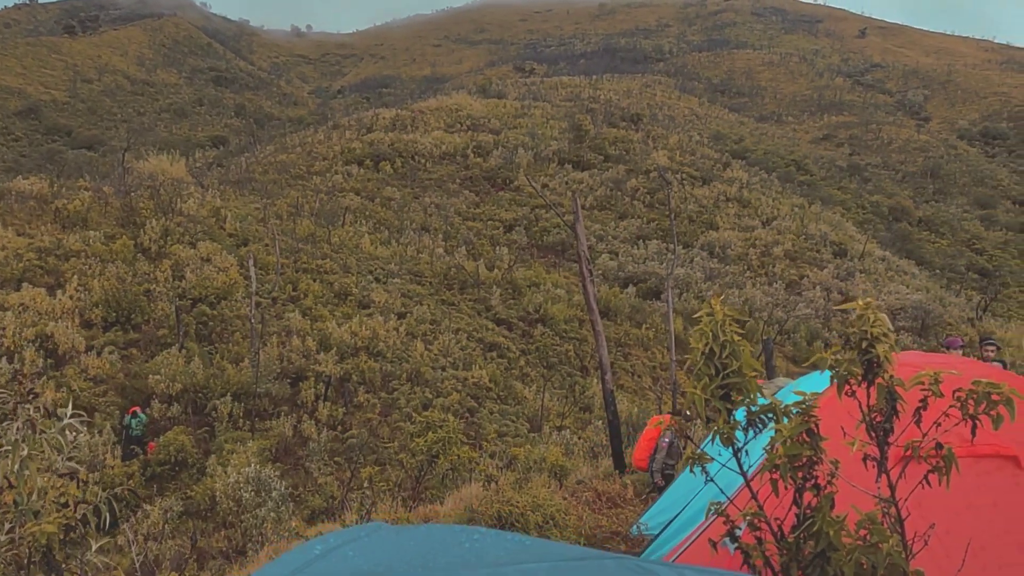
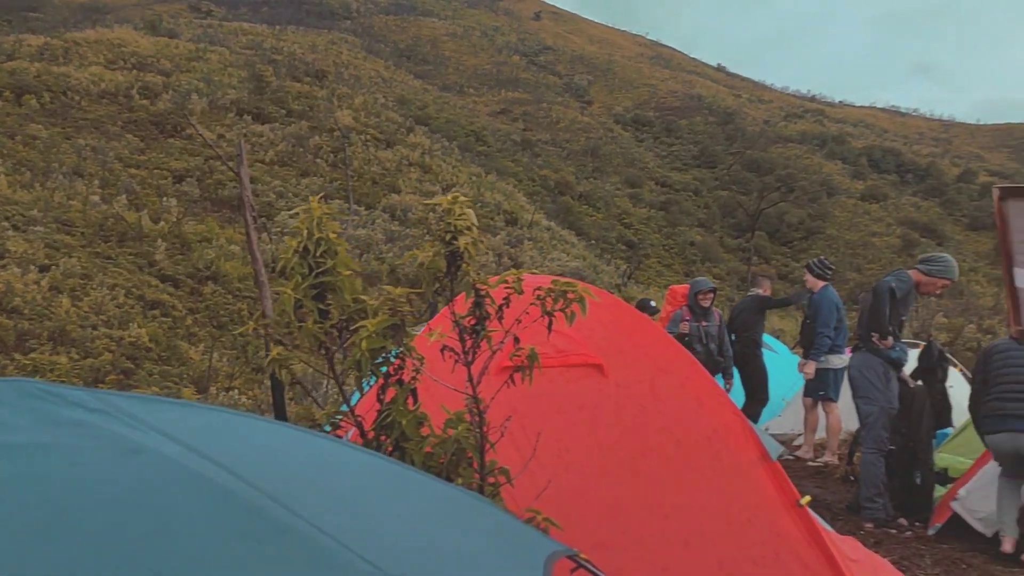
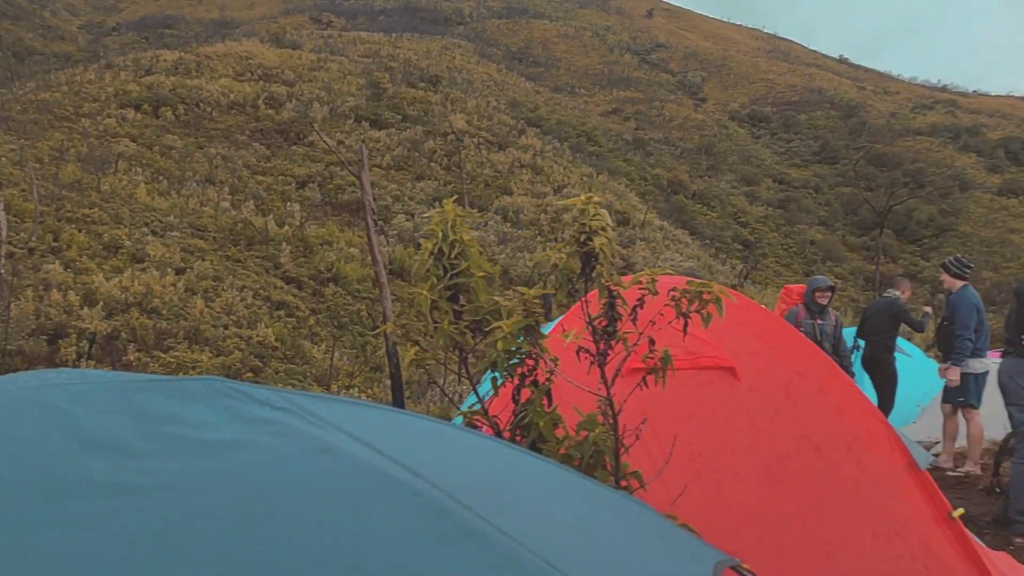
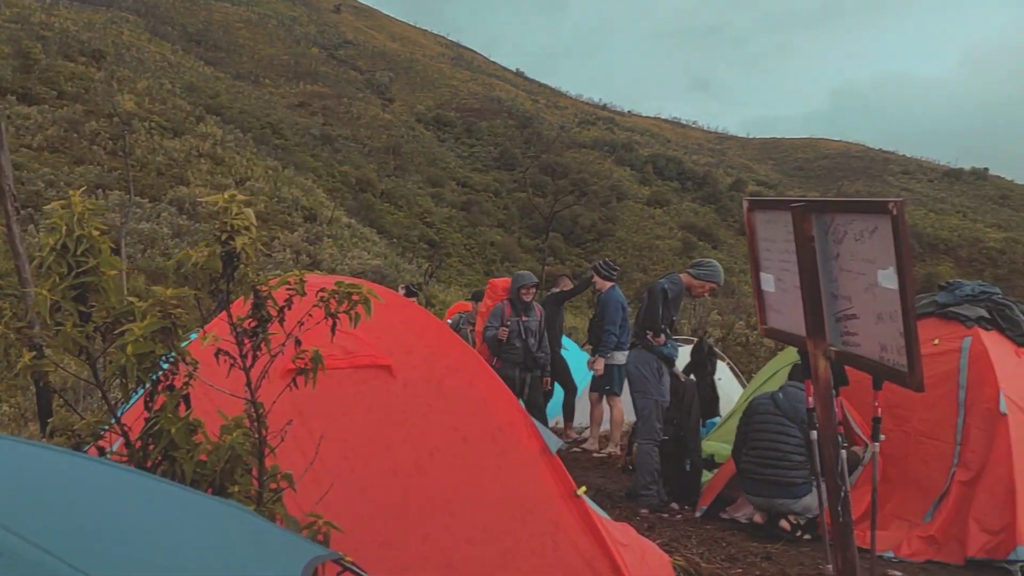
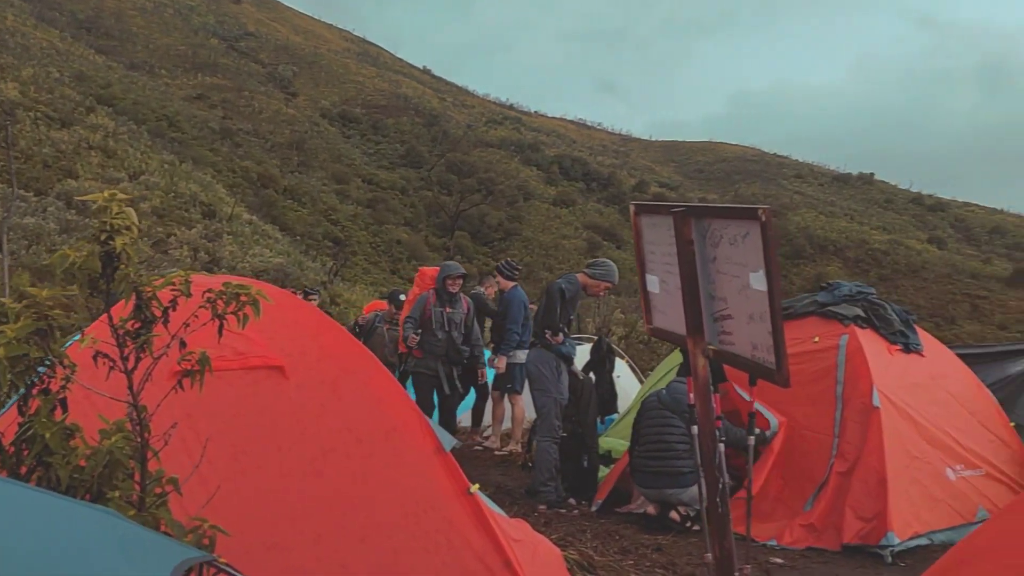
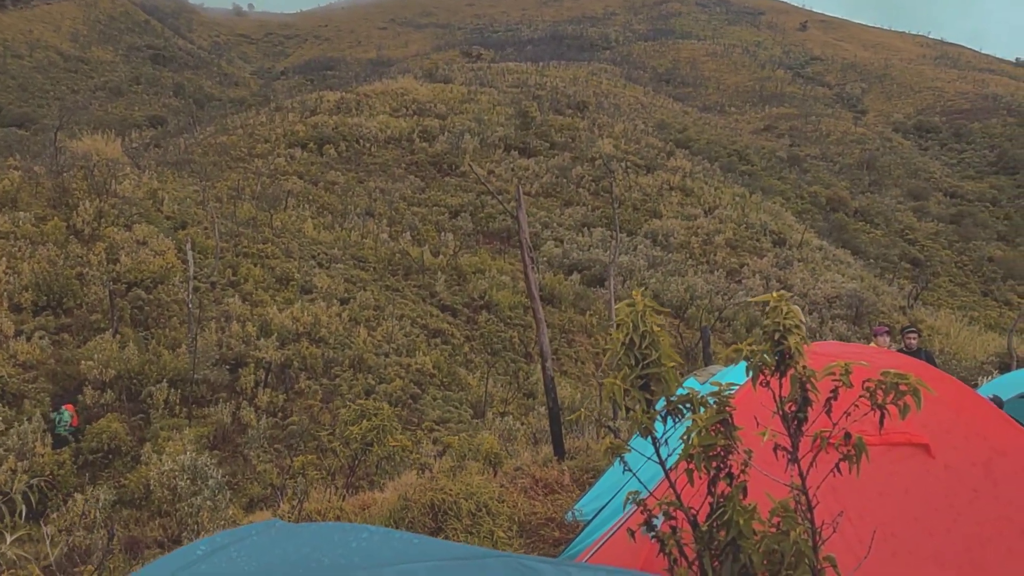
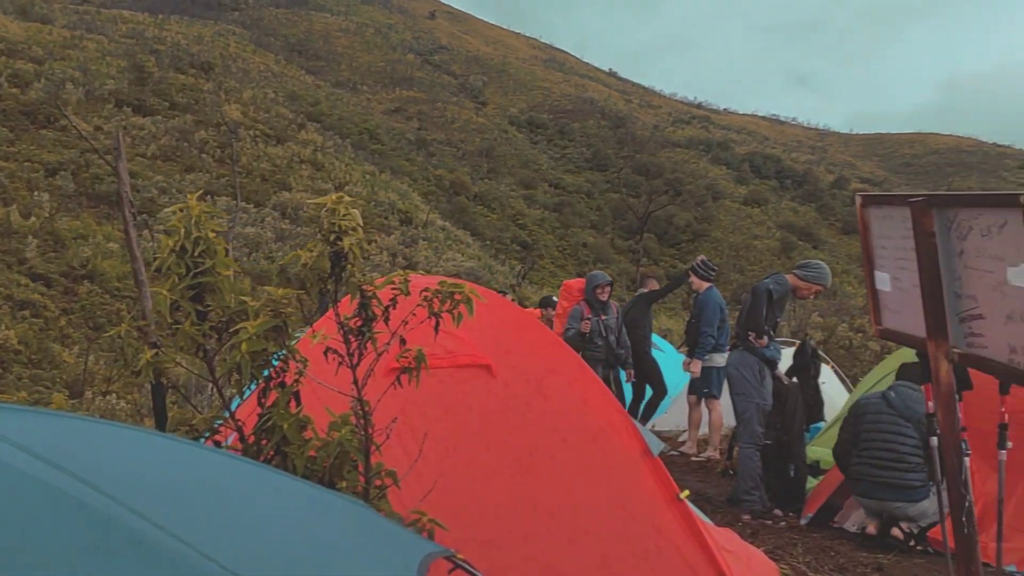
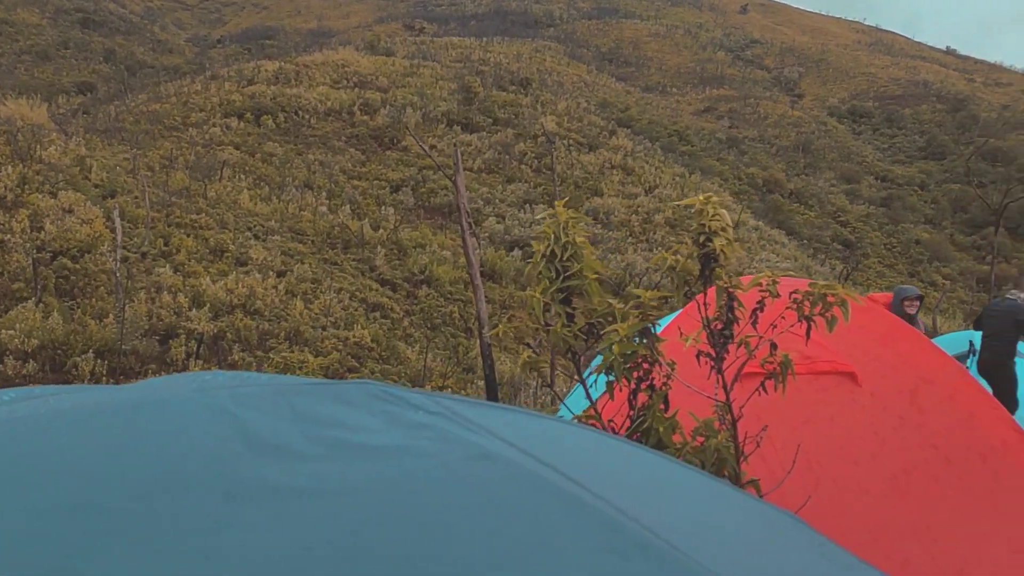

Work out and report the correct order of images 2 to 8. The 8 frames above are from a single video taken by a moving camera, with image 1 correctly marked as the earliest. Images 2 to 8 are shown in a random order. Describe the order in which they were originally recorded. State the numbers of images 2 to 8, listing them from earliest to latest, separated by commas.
6, 8, 3, 2, 7, 4, 5
